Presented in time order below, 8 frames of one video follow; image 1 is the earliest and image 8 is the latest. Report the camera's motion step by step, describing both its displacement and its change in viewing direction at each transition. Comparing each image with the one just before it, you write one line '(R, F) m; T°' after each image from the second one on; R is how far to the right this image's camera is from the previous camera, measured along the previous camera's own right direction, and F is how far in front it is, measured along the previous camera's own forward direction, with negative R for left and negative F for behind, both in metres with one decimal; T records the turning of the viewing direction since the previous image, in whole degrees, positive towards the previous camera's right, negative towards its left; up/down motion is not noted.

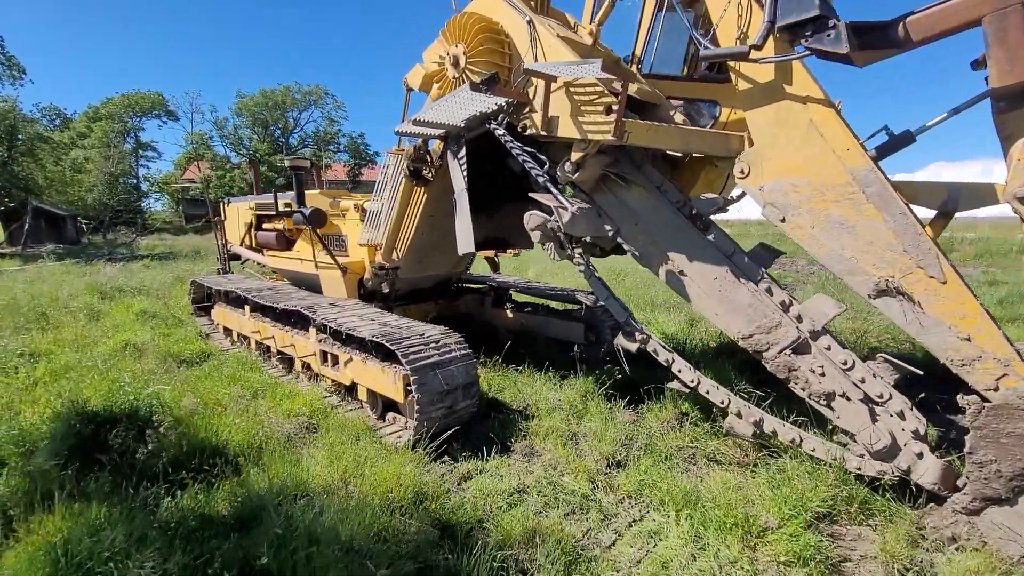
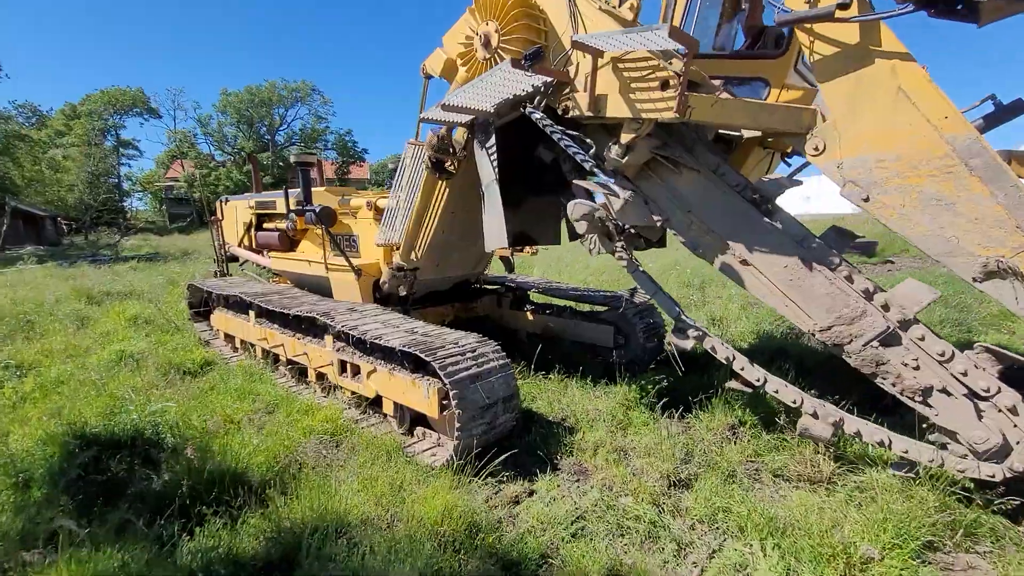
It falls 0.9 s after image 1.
(-0.4, +0.3) m; +1°
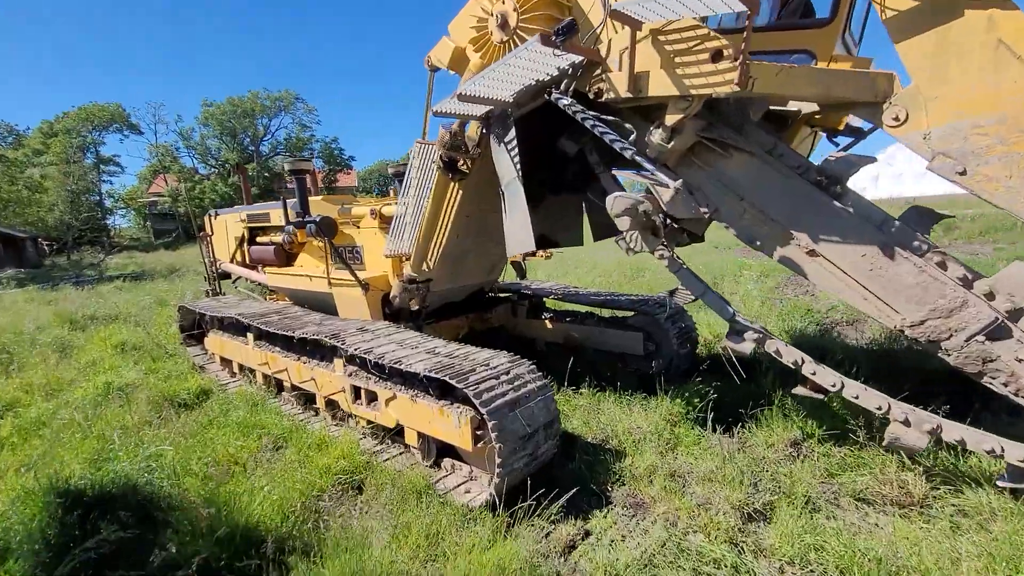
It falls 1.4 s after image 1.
(-0.3, +0.4) m; +1°
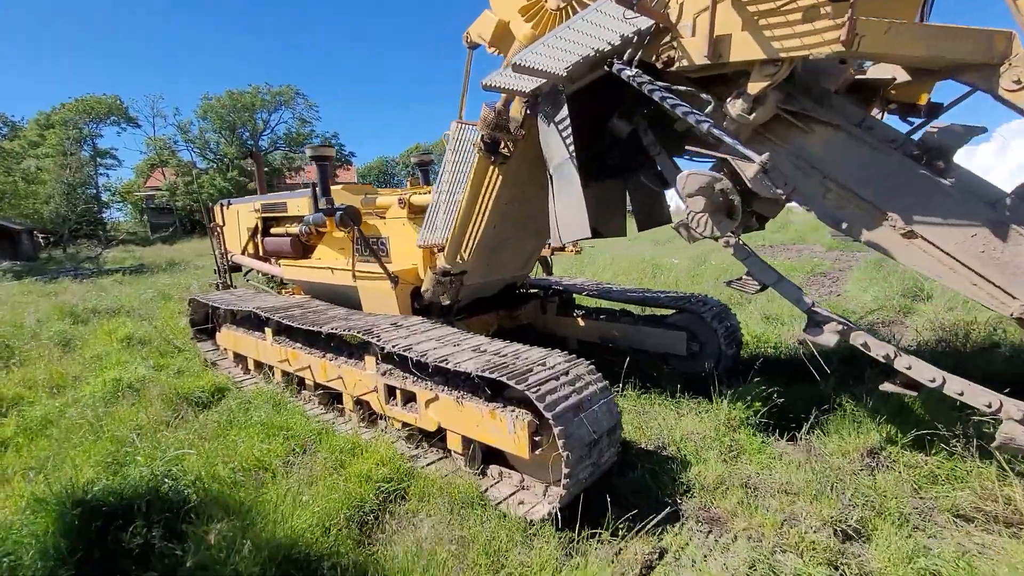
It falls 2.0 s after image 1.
(-0.4, +0.3) m; 0°
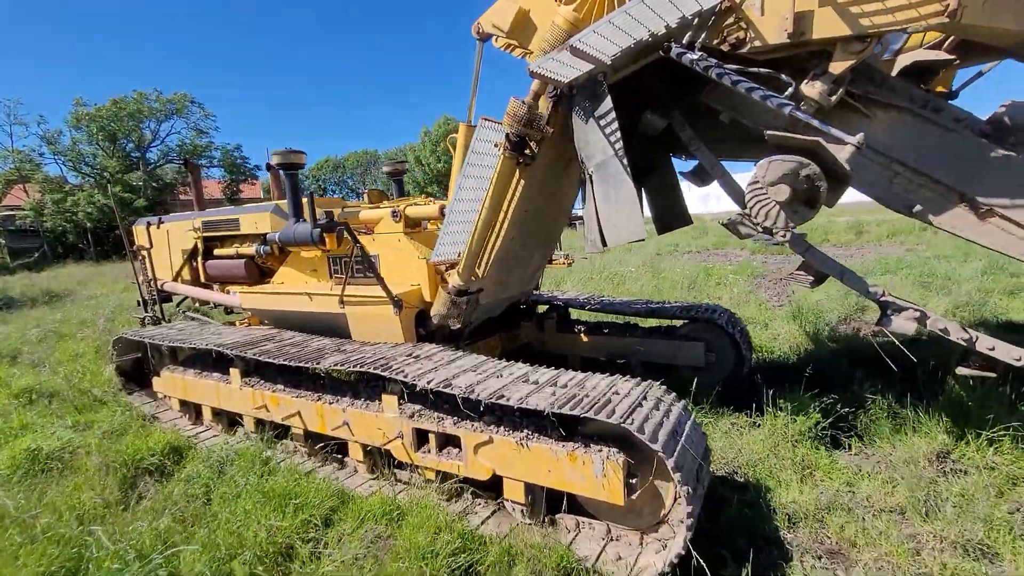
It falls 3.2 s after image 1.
(-0.9, +0.5) m; +10°
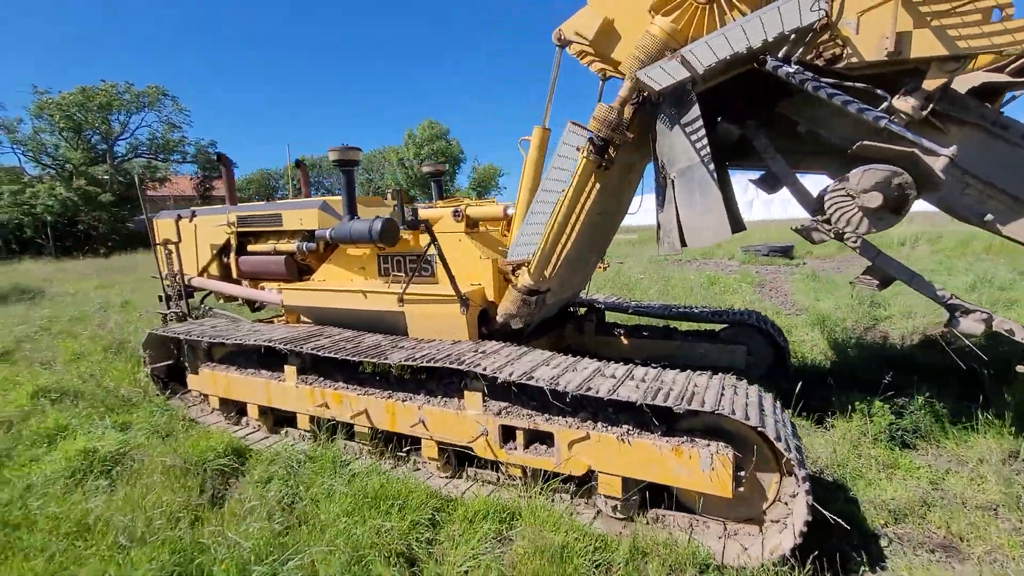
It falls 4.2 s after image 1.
(-0.8, 0.0) m; +3°
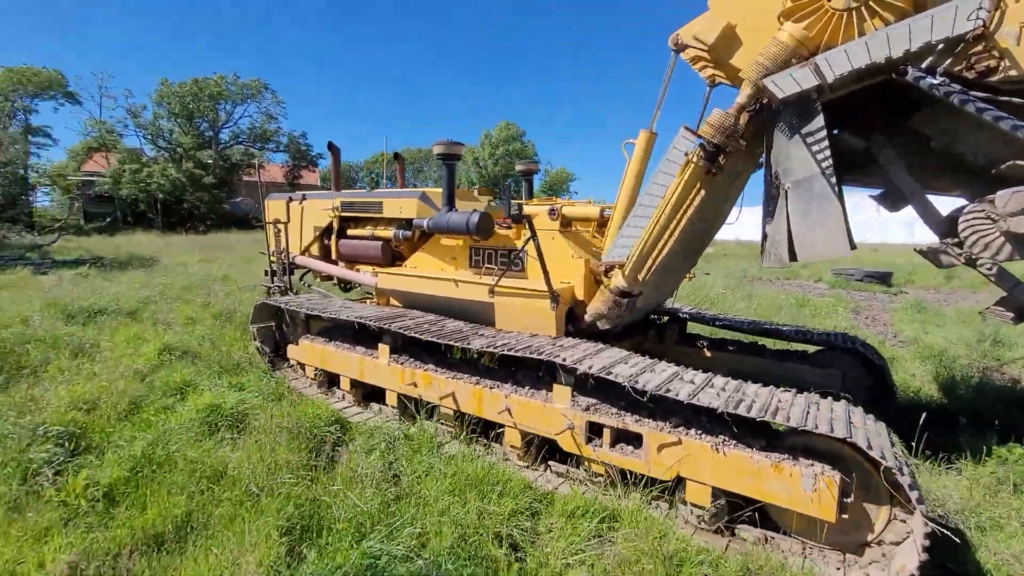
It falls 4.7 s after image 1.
(-0.3, -0.1) m; -7°
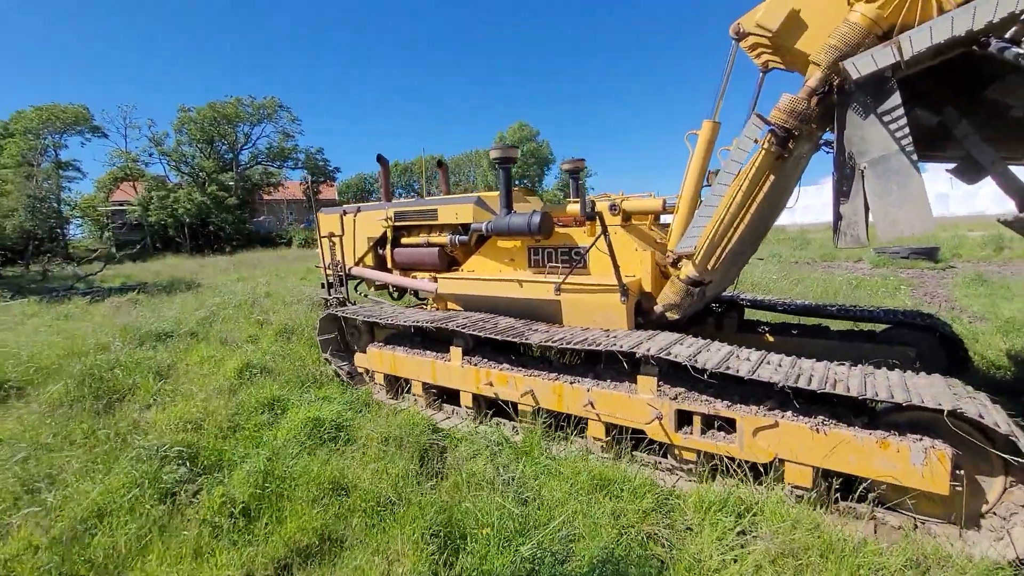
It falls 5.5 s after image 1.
(-0.5, -0.1) m; -2°
